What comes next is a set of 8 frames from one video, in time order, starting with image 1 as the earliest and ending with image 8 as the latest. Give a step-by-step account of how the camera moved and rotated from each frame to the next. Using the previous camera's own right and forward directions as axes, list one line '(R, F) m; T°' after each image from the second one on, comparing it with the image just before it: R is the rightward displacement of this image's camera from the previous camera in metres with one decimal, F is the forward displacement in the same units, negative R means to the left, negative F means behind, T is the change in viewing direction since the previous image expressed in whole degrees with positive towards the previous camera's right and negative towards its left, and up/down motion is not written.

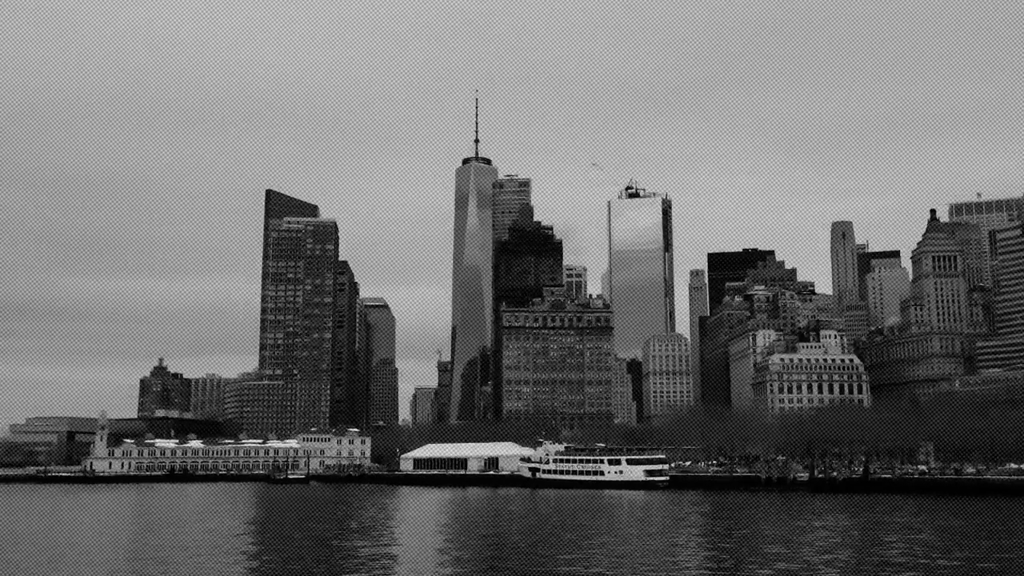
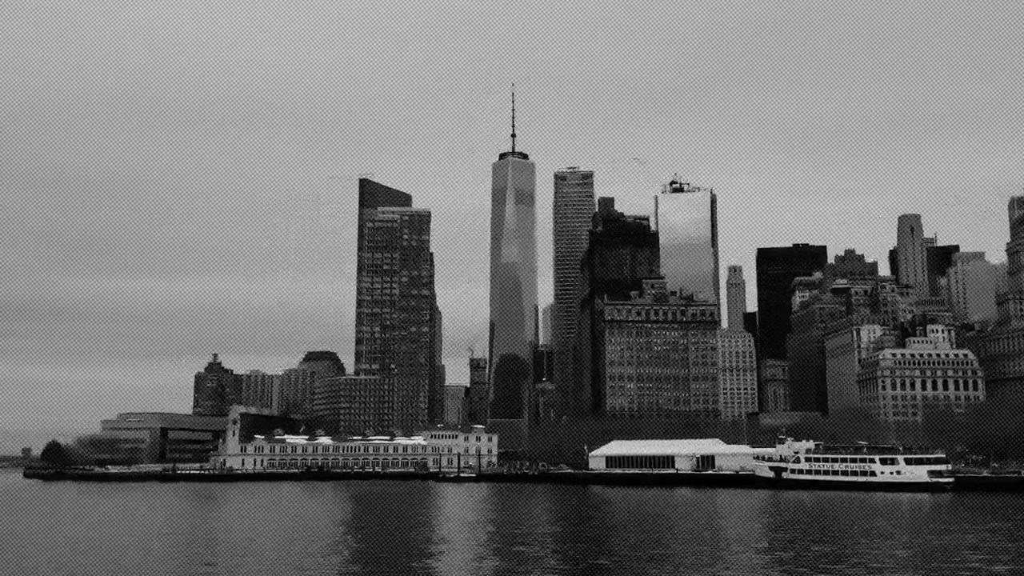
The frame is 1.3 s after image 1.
(-18.5, +13.3) m; -2°
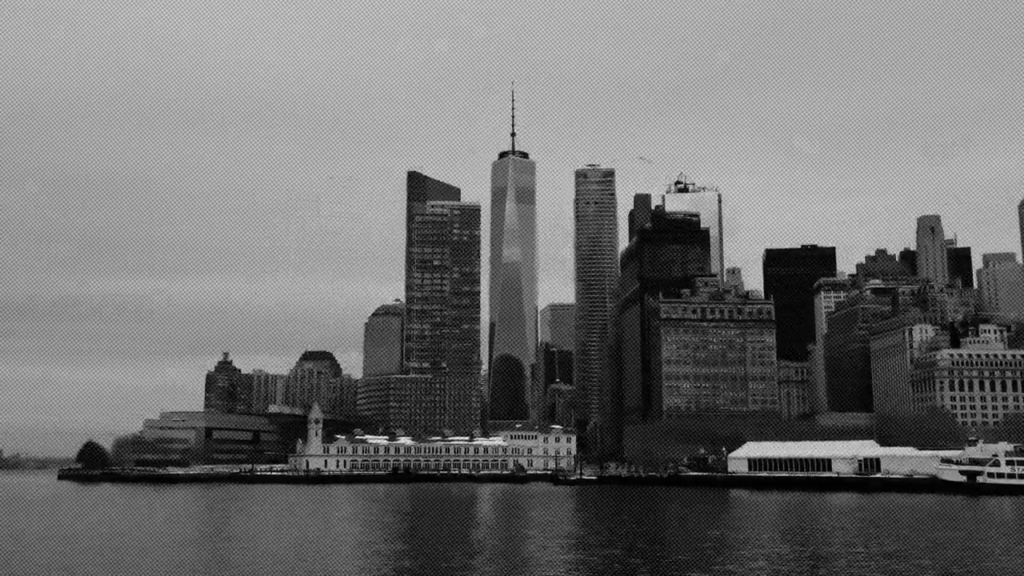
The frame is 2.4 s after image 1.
(-13.8, +8.9) m; 0°
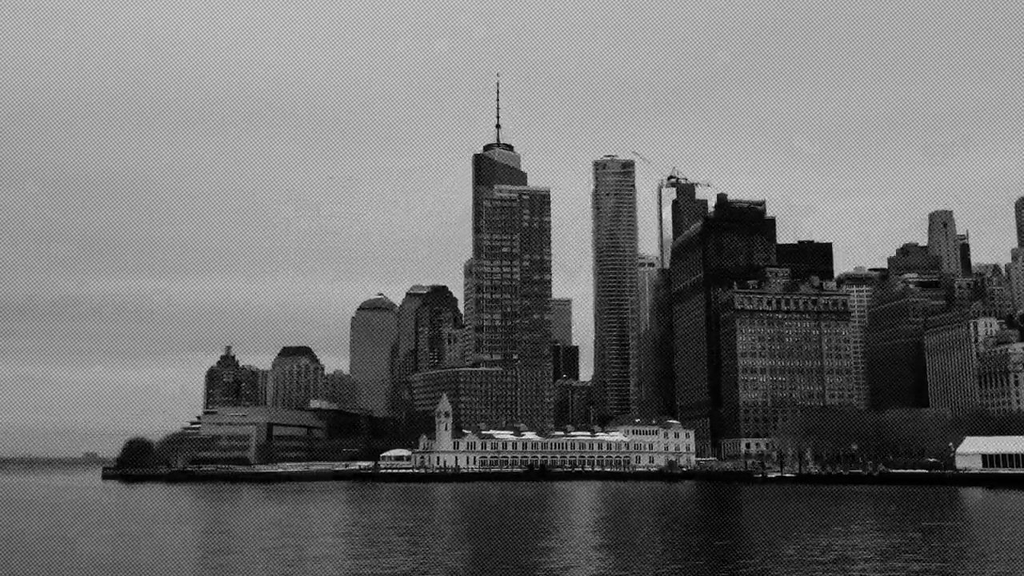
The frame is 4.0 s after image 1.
(-19.5, +14.5) m; 0°
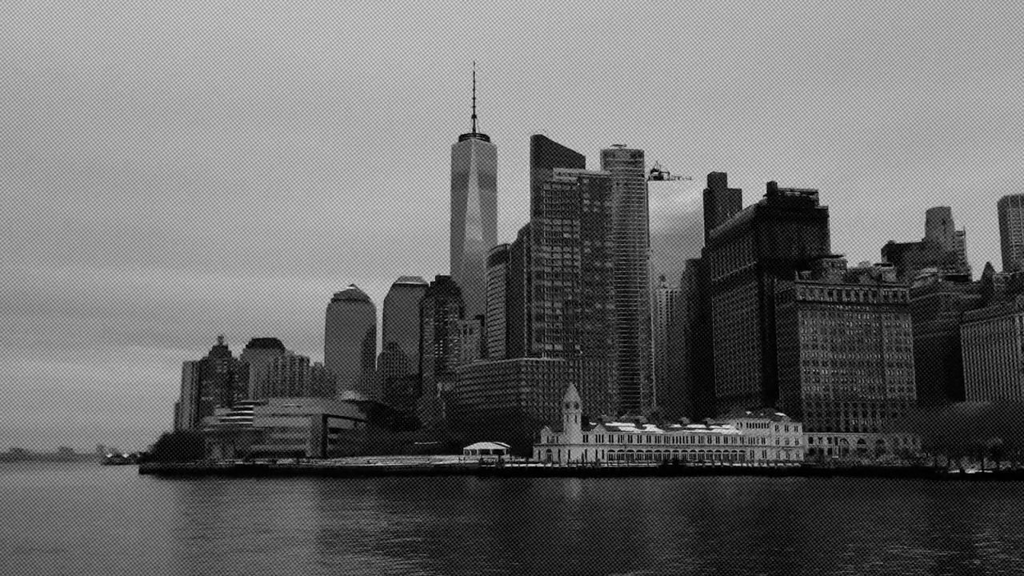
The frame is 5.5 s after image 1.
(-16.5, +10.9) m; 0°
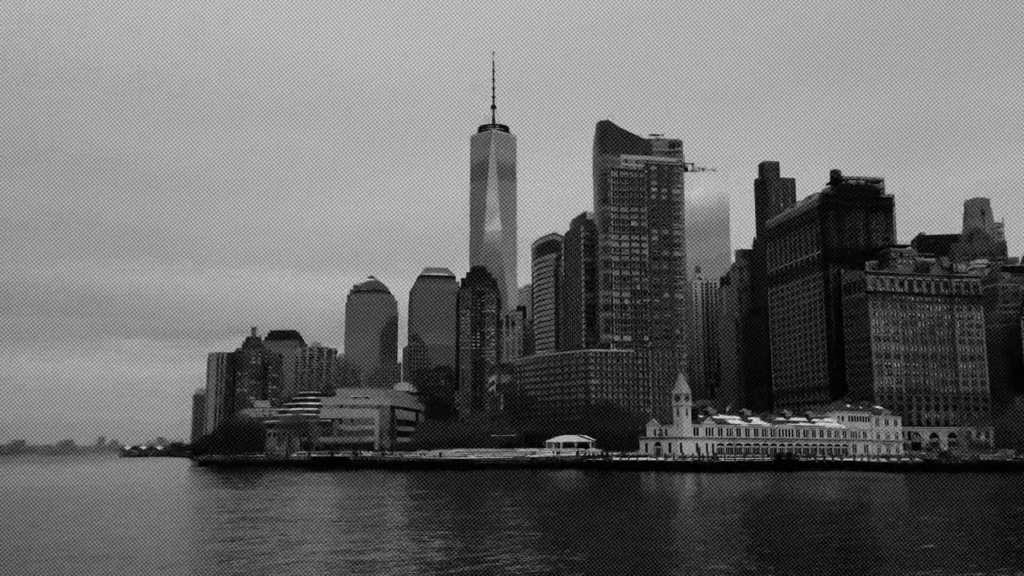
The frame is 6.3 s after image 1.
(-8.7, +5.0) m; -2°
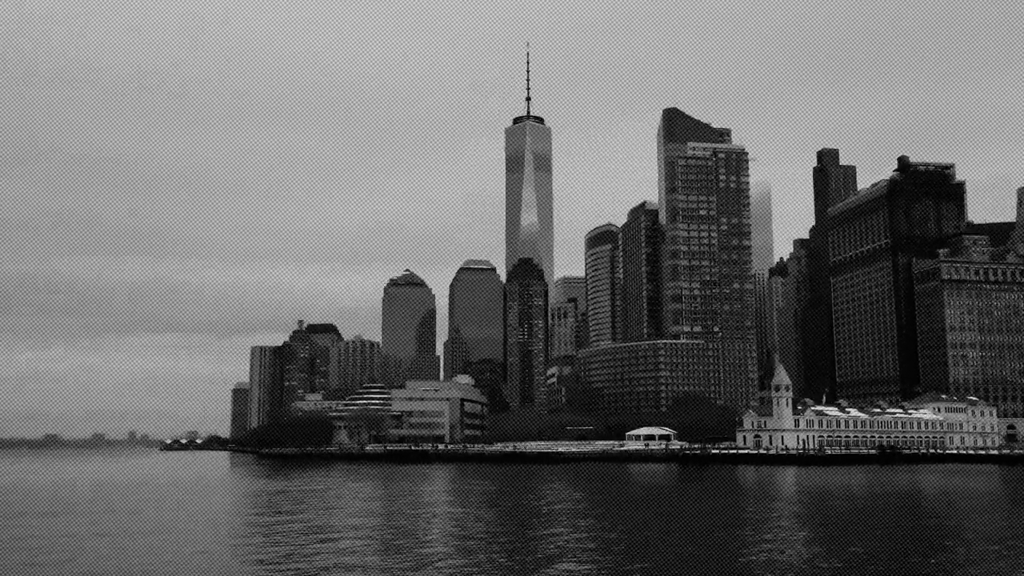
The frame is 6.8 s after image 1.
(-5.5, +2.5) m; -2°
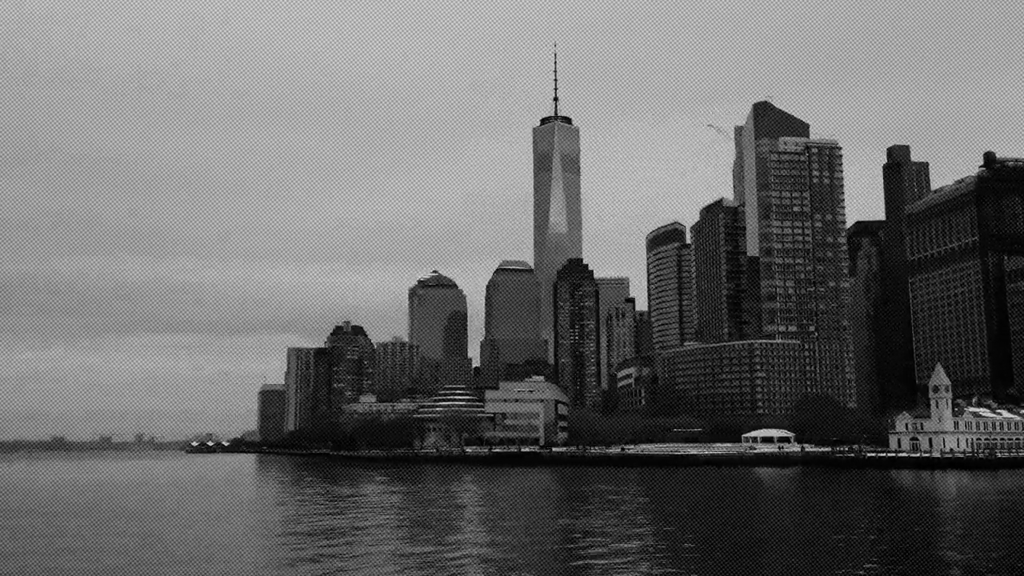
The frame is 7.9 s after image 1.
(-11.2, +2.6) m; -2°
